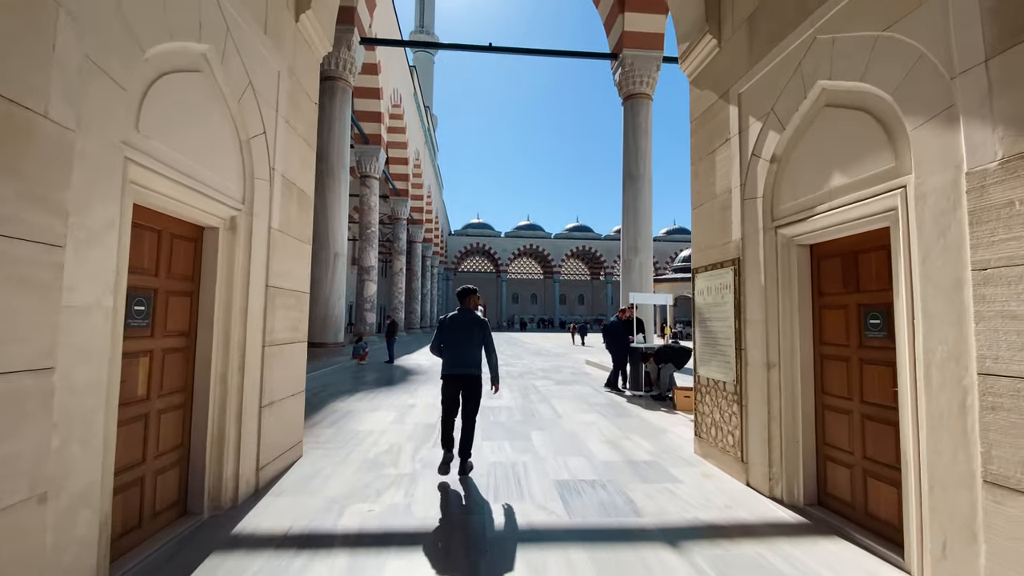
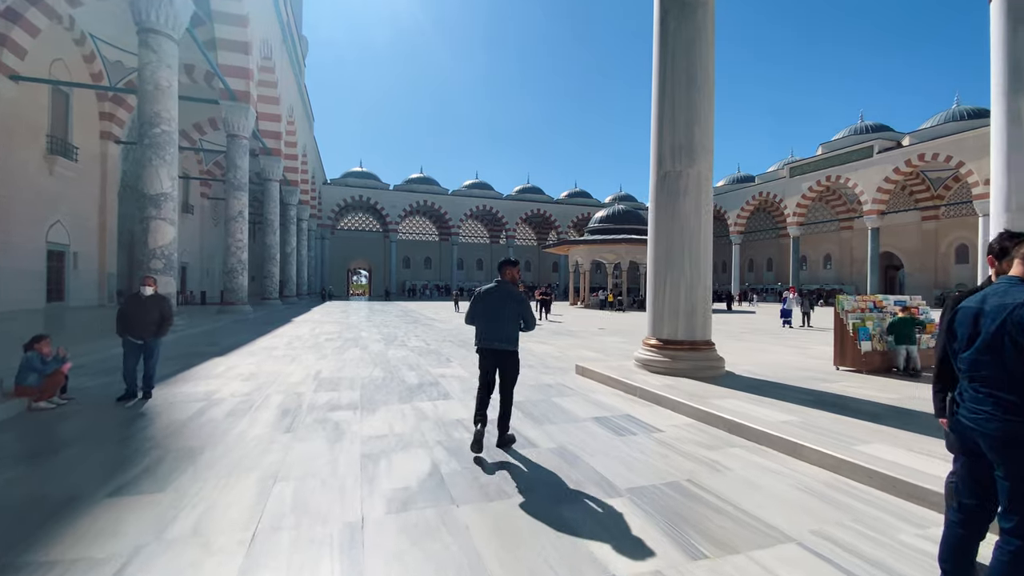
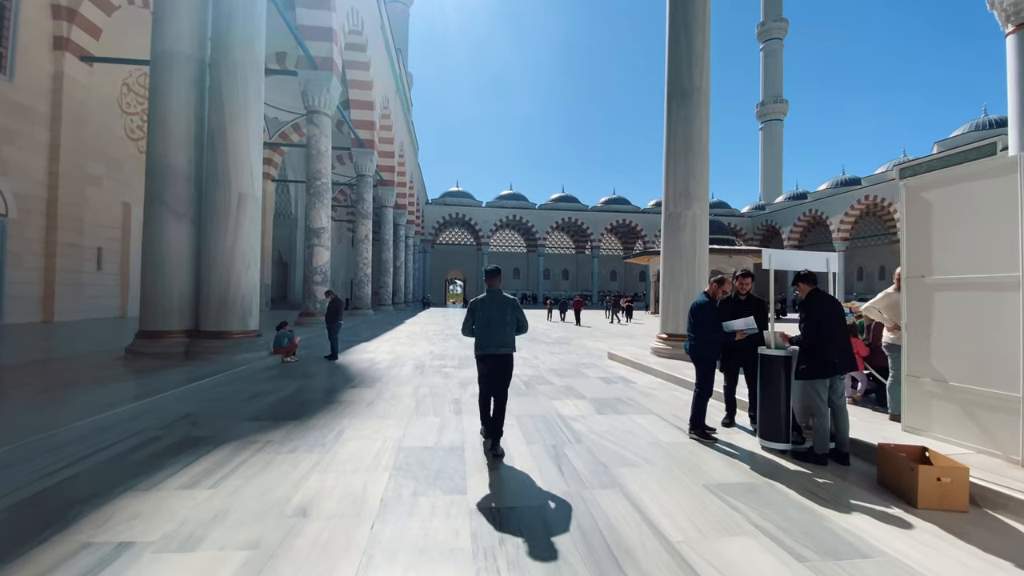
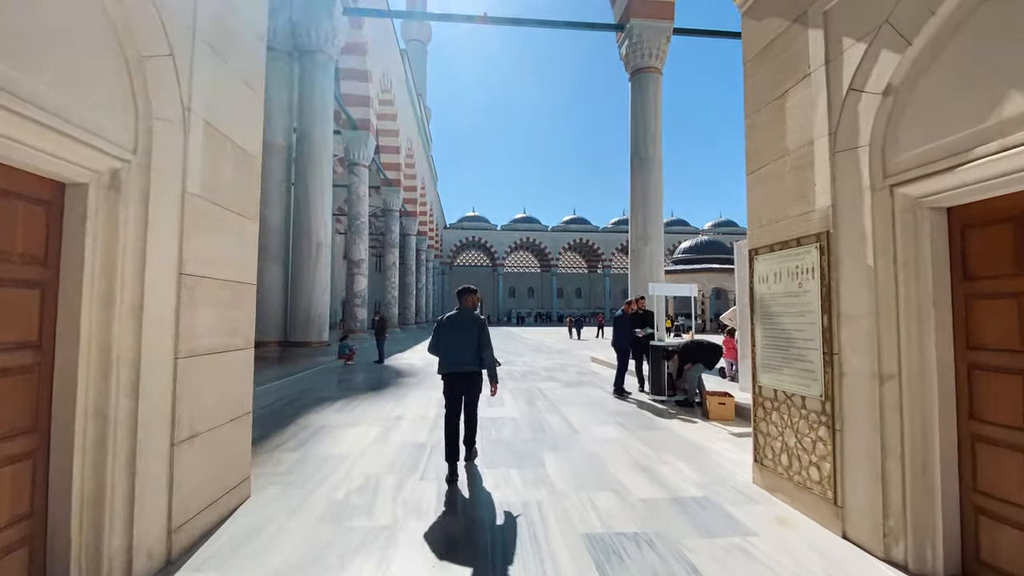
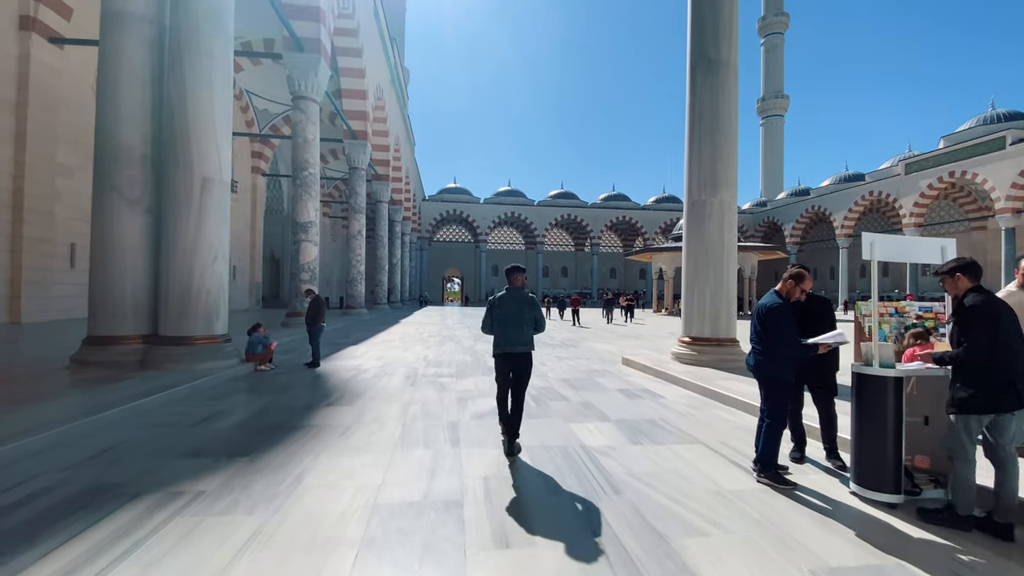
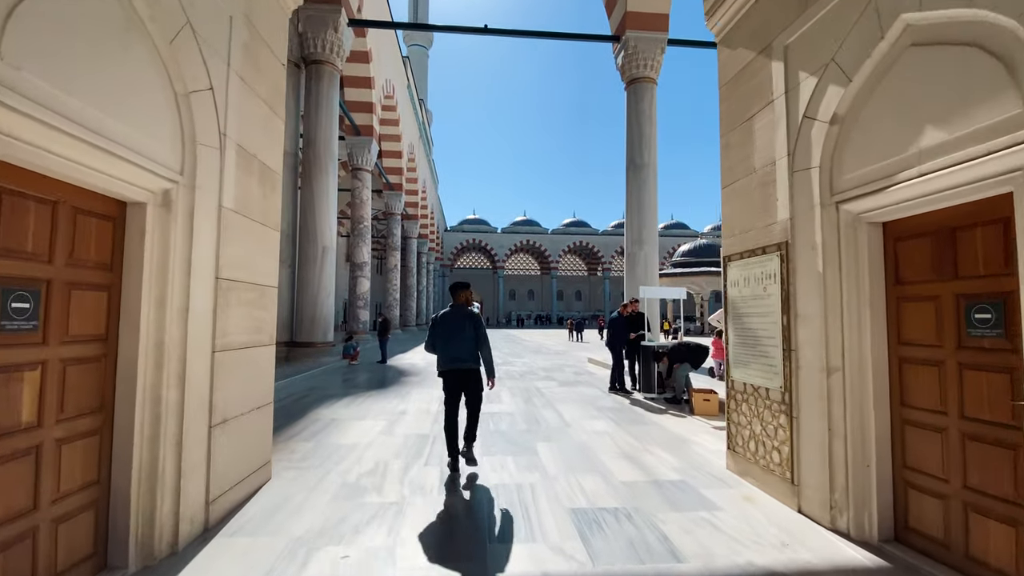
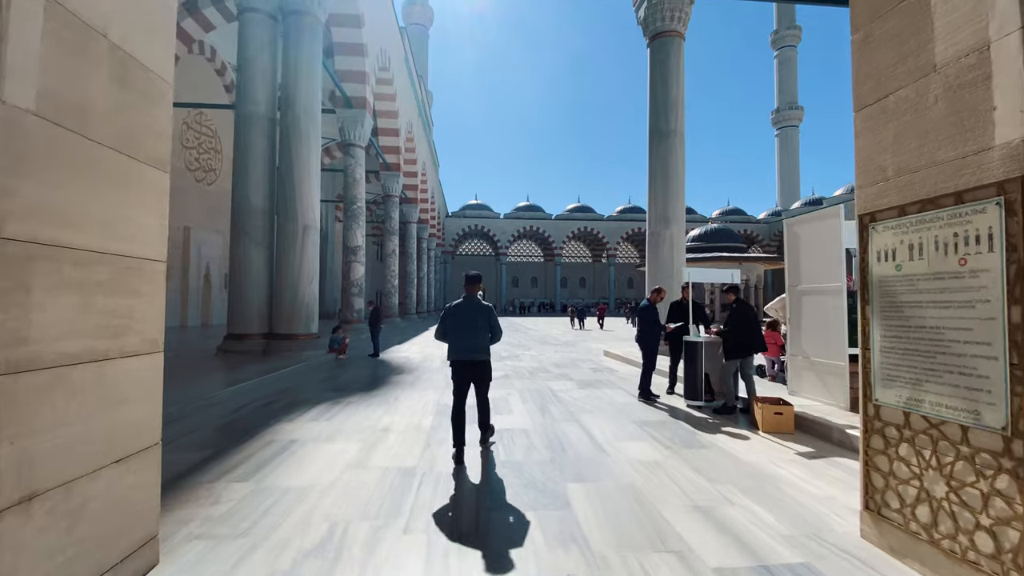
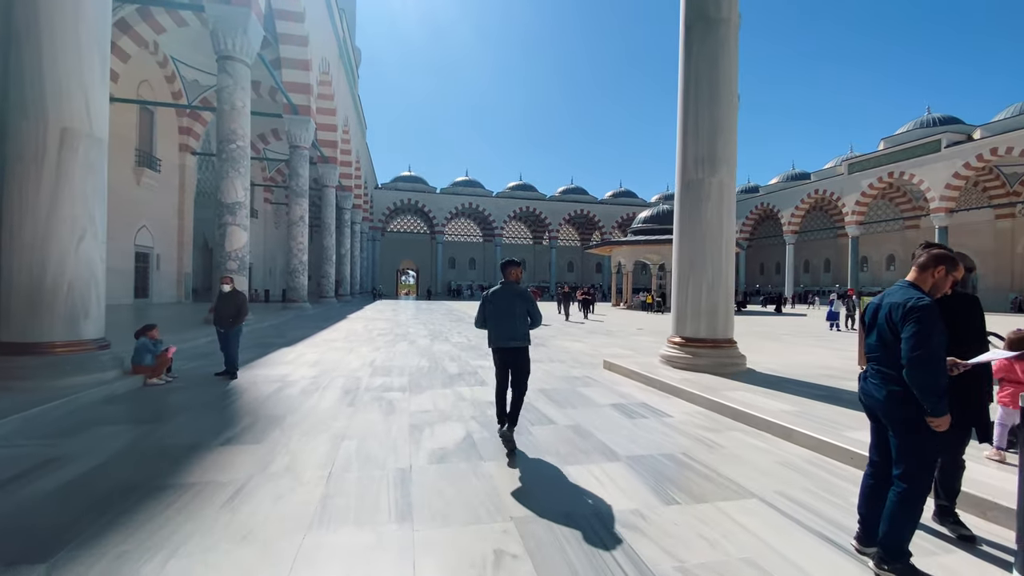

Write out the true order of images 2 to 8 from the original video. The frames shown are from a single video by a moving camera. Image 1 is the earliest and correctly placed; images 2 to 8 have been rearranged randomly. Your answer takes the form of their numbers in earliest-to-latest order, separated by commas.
6, 4, 7, 3, 5, 8, 2
